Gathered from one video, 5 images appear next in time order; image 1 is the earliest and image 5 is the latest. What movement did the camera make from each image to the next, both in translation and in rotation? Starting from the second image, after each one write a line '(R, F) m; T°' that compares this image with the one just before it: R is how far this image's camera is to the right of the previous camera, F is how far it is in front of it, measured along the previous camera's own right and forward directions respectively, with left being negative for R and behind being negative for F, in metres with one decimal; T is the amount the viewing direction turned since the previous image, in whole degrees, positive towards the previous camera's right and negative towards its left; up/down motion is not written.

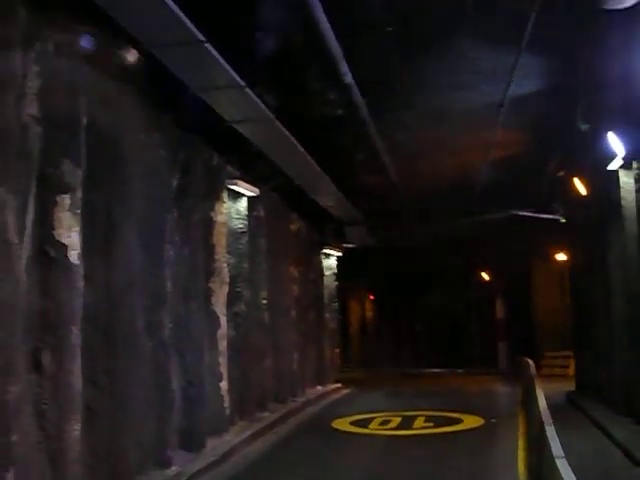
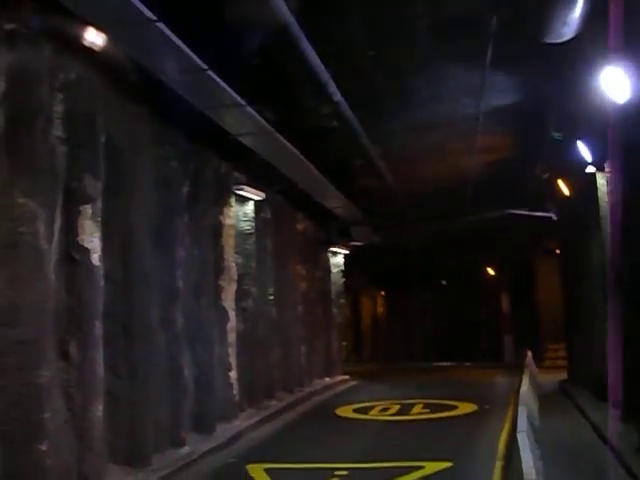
(+0.3, -1.3) m; -1°
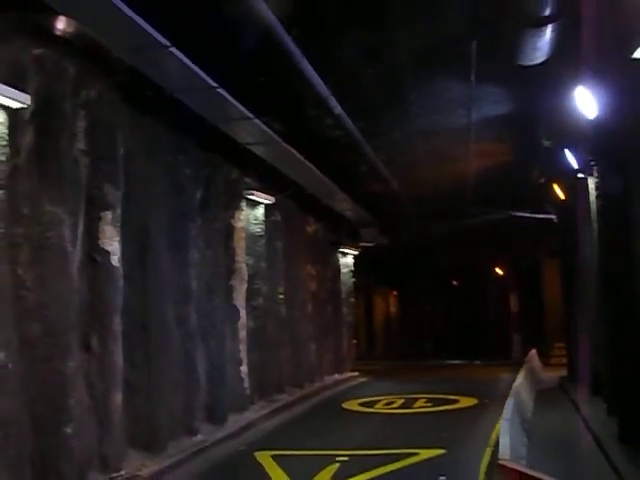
(+0.2, -0.9) m; -1°
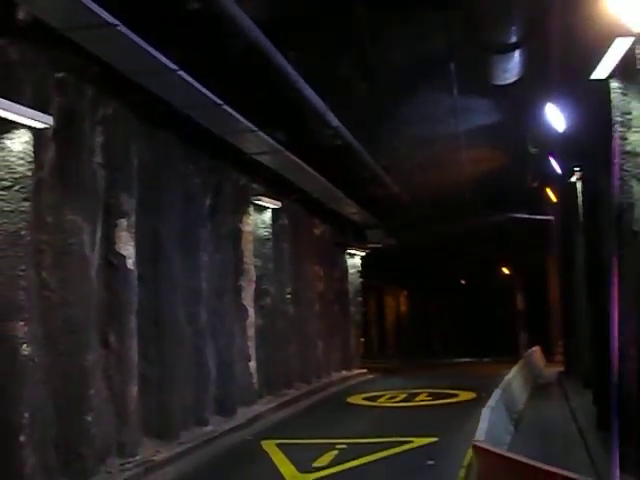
(+0.3, -1.0) m; -1°
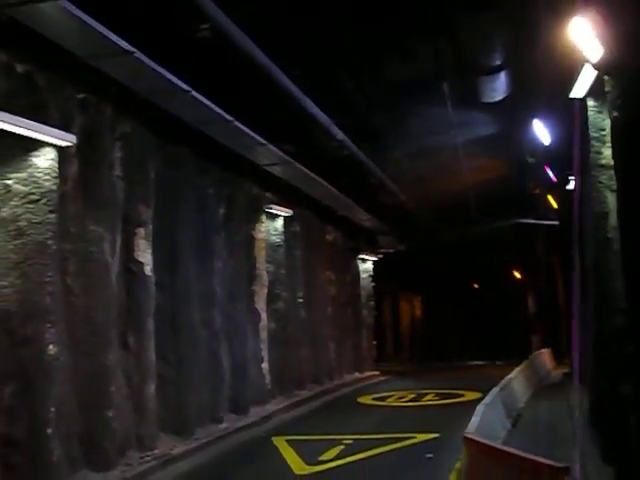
(+0.2, -0.8) m; -1°
